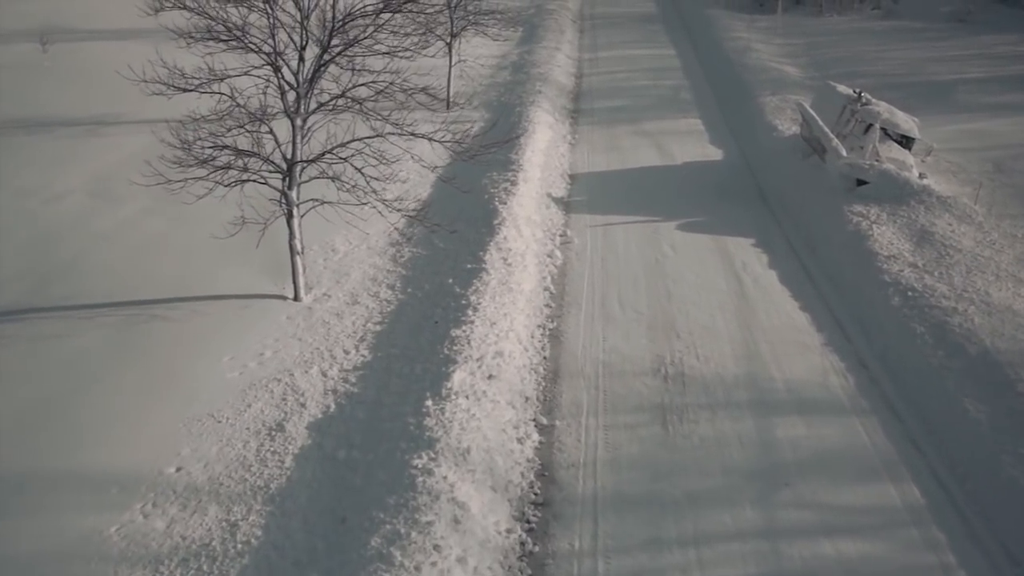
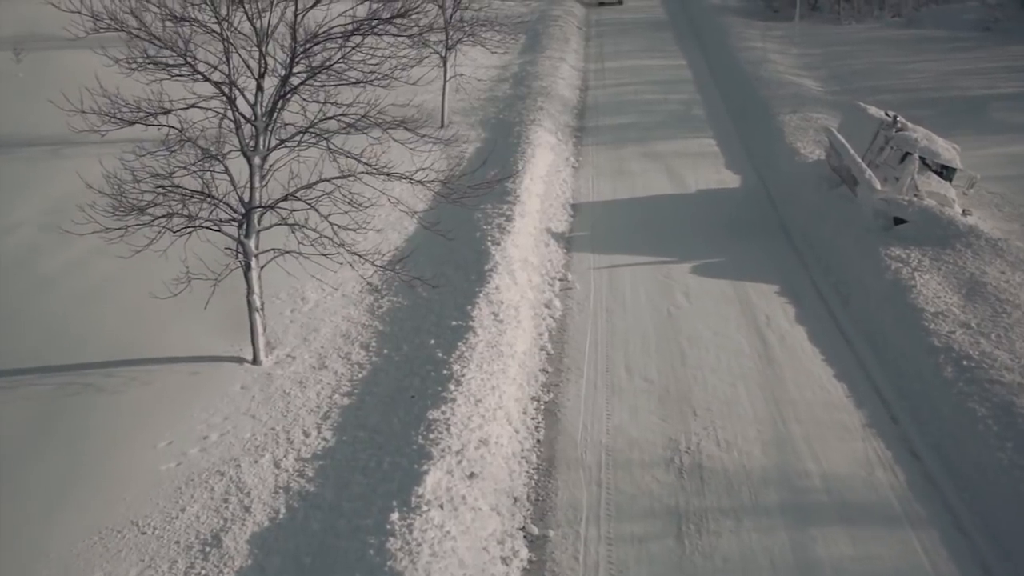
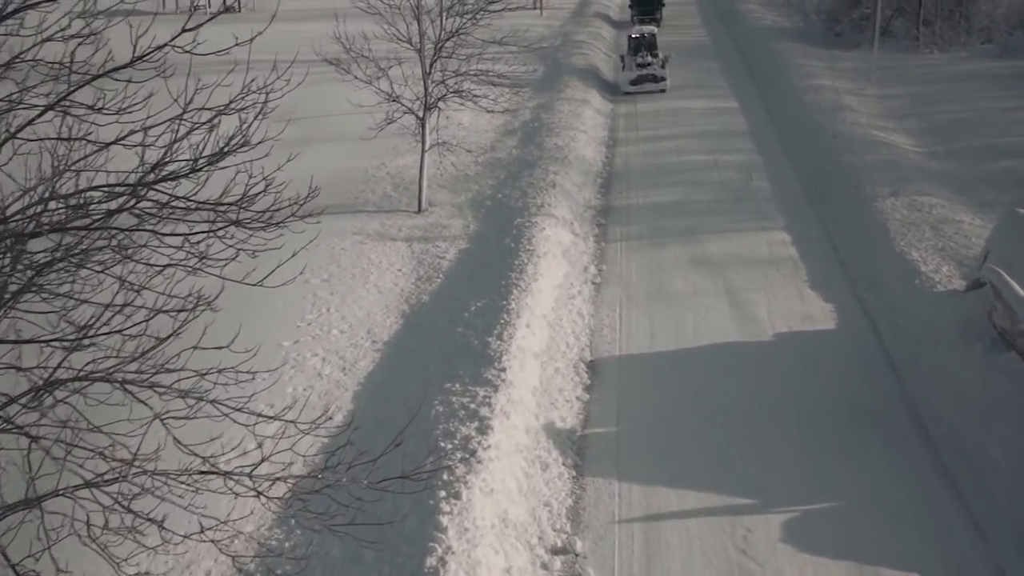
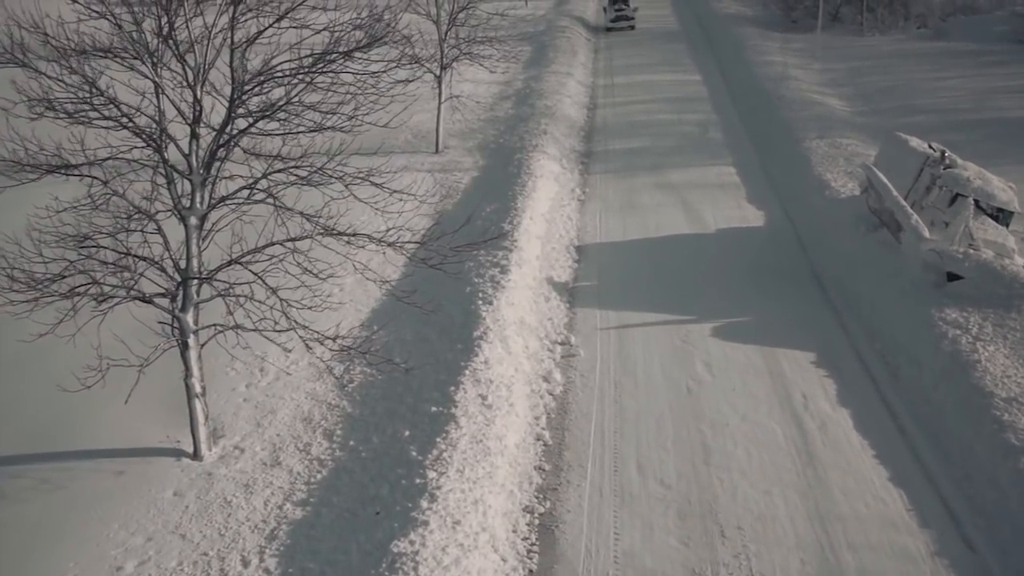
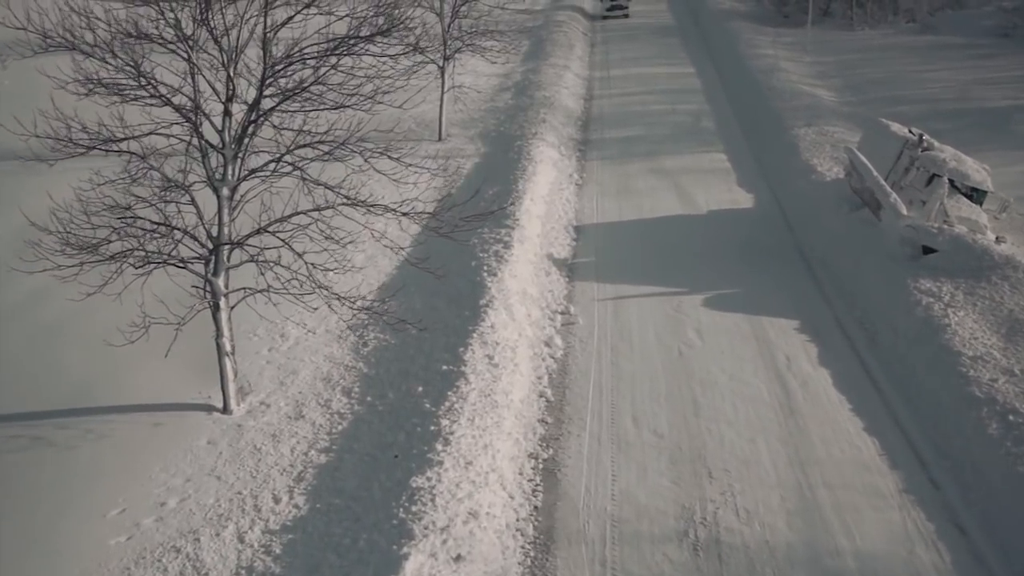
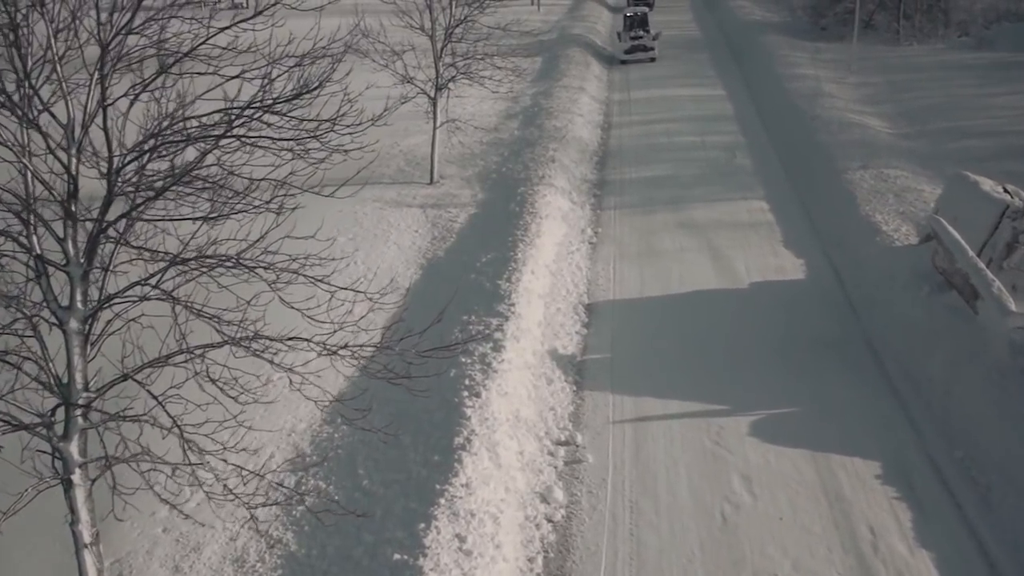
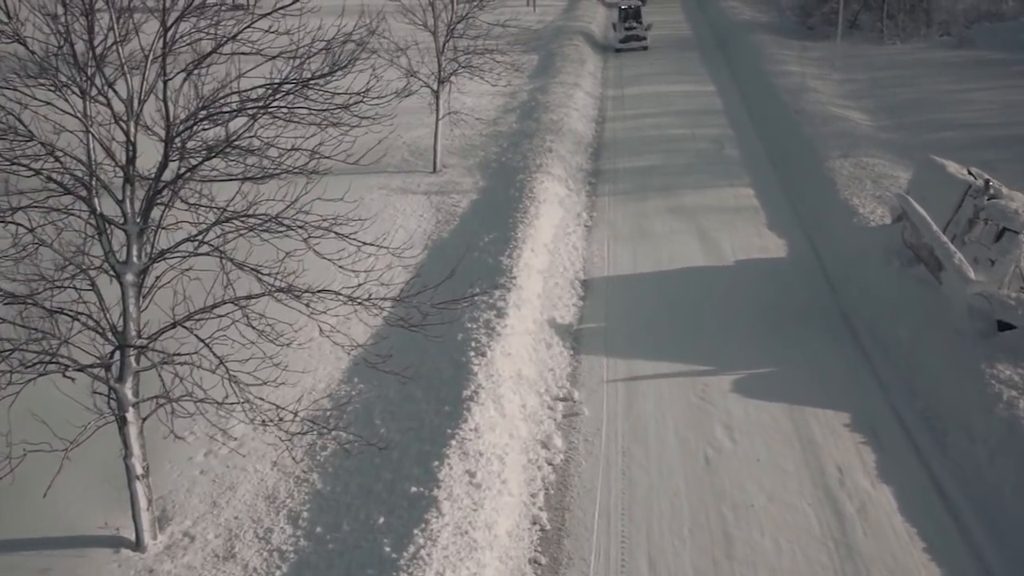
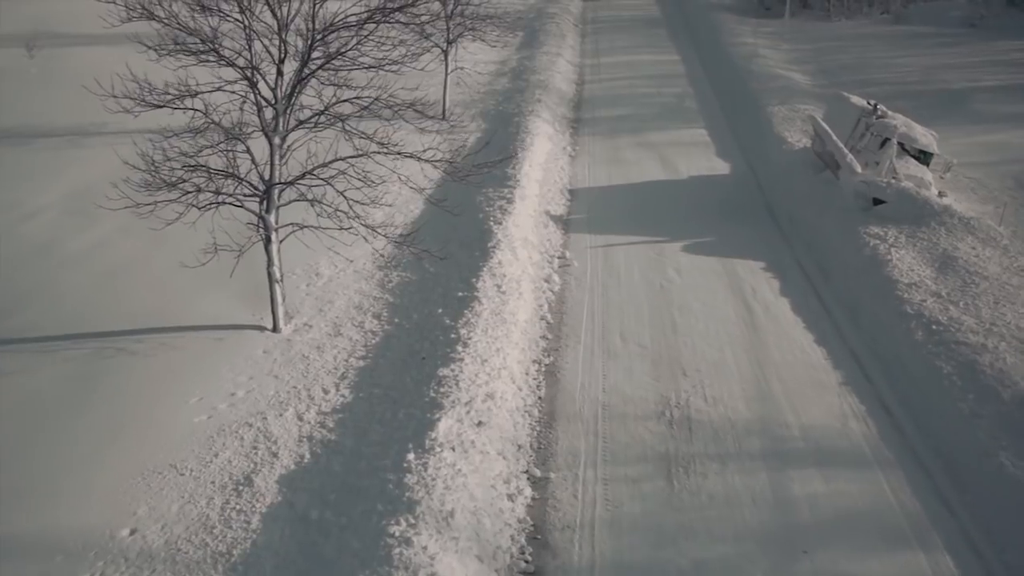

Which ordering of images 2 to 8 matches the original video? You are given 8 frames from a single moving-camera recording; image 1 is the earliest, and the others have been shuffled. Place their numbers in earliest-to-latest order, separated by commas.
8, 2, 5, 4, 7, 6, 3
